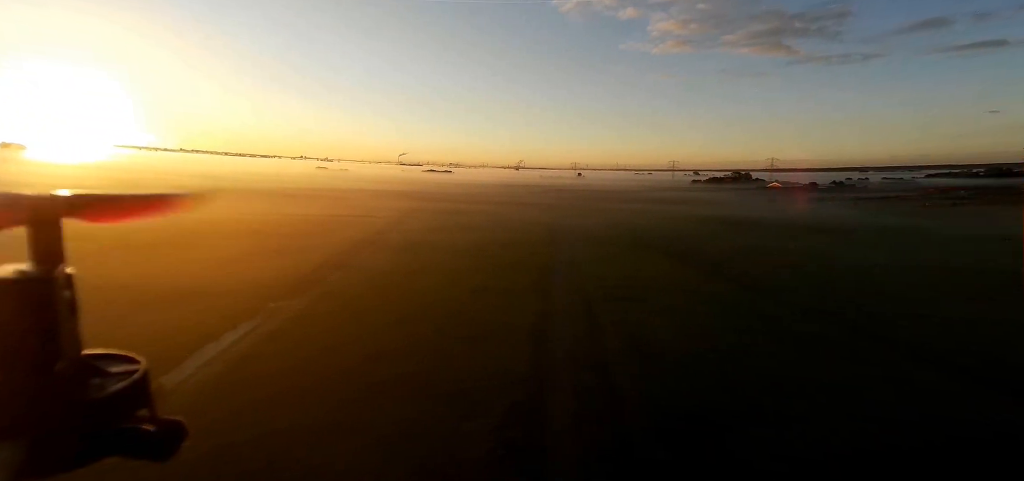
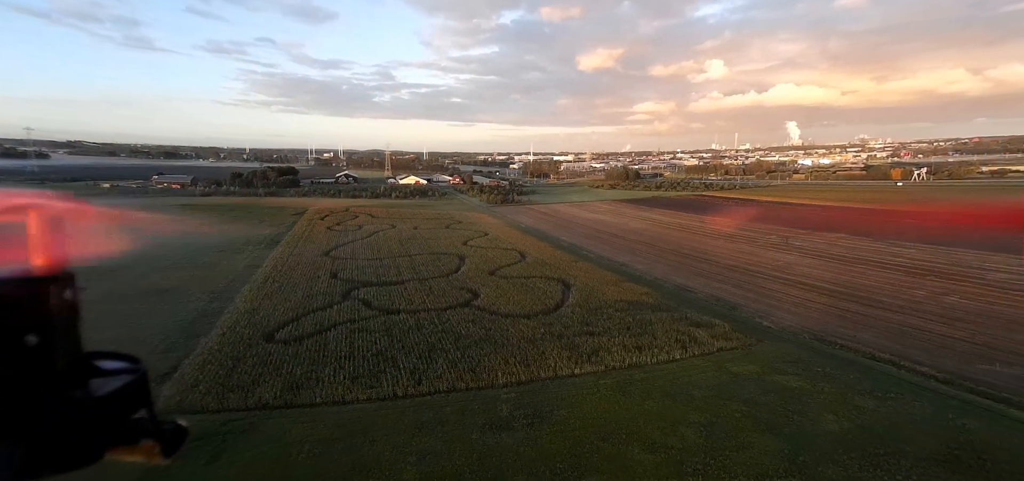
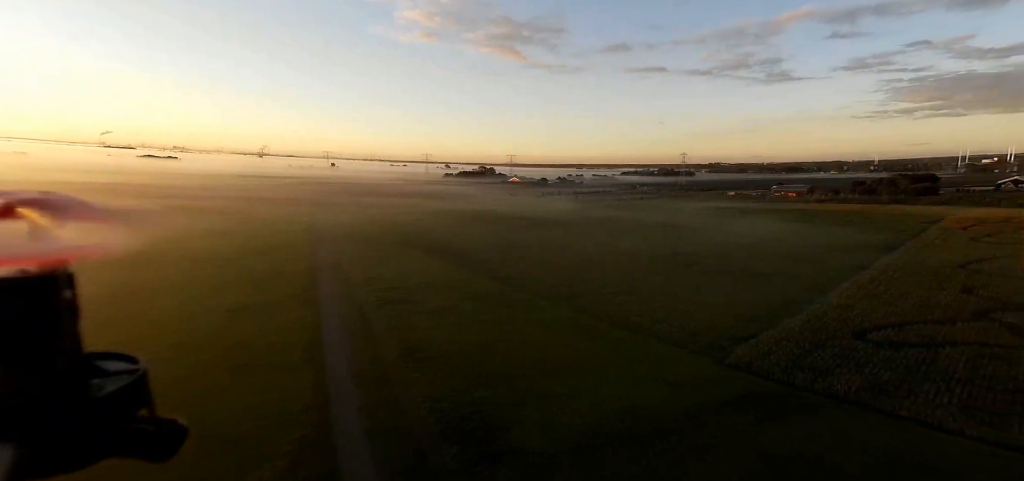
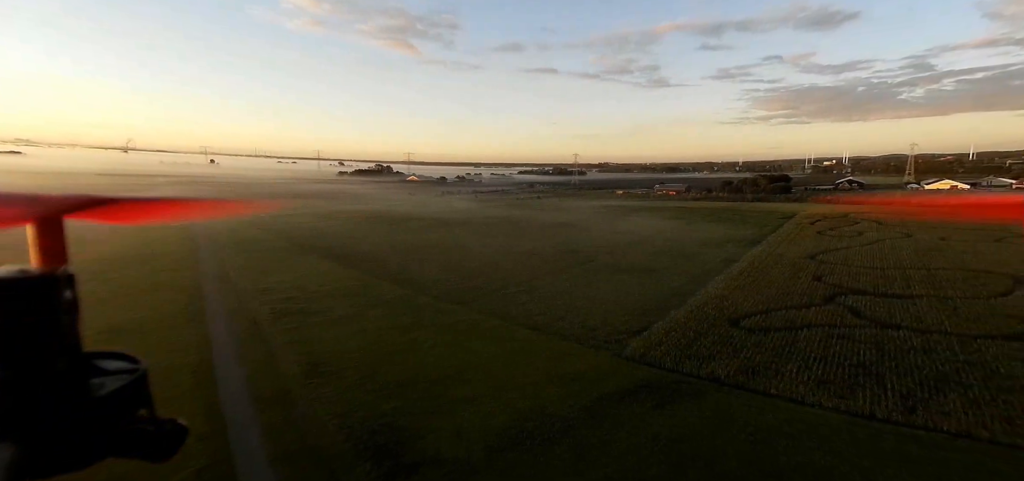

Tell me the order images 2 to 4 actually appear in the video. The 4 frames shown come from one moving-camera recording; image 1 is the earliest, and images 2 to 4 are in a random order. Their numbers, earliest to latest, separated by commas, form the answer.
3, 4, 2
